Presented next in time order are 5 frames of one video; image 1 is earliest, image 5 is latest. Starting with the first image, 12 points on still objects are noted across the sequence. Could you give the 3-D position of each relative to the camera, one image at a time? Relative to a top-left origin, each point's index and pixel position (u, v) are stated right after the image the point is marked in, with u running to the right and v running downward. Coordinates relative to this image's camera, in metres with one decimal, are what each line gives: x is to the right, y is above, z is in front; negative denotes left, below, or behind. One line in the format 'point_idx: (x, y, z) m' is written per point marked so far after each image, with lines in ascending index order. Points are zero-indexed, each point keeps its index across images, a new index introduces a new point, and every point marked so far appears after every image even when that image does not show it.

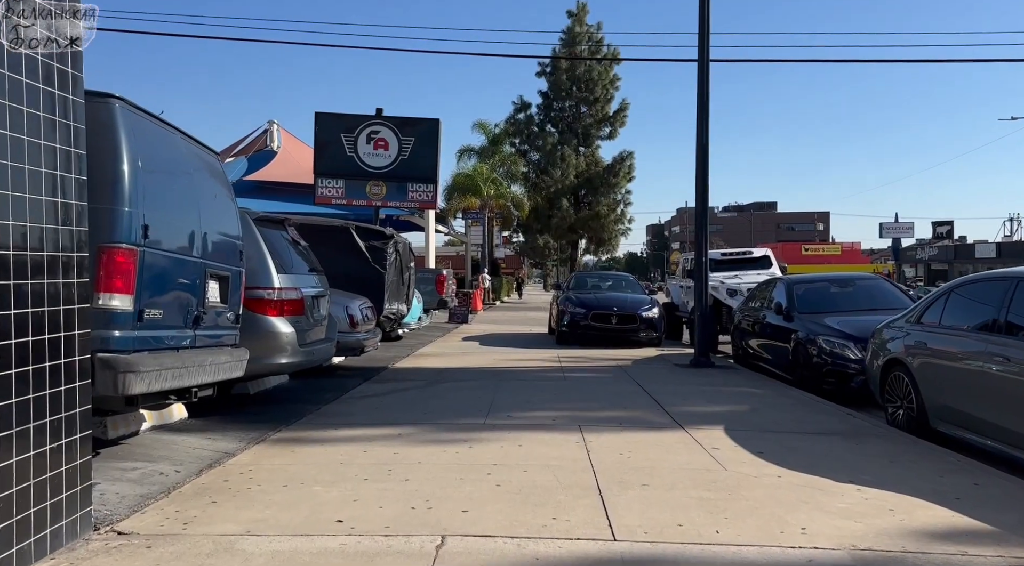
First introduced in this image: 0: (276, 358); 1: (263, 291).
0: (-2.3, -0.7, +7.3) m
1: (-2.4, -0.1, +7.4) m
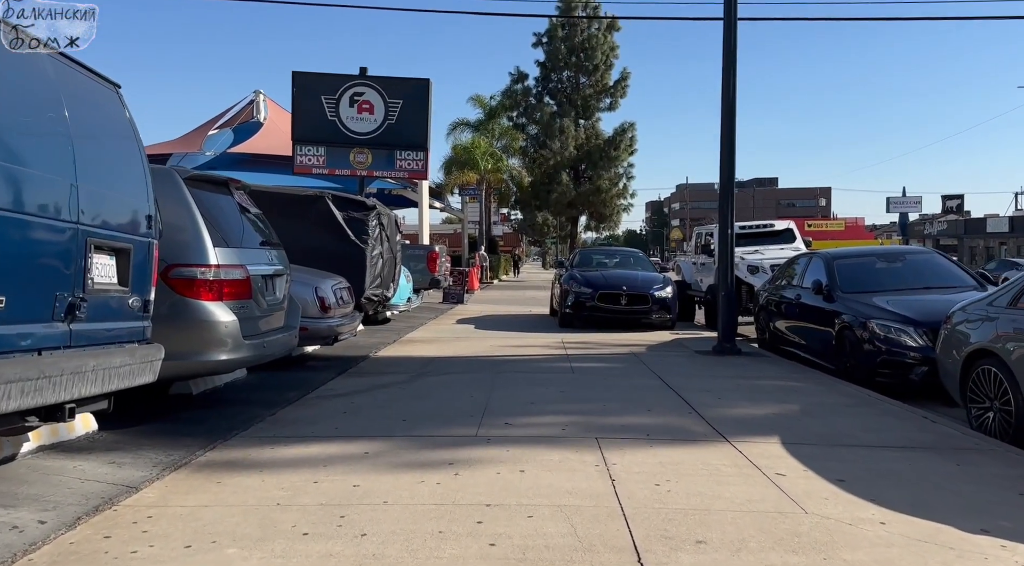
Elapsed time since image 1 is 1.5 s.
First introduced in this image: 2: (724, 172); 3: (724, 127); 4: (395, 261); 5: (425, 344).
0: (-2.3, -0.5, +5.8) m
1: (-2.4, +0.1, +5.8) m
2: (+3.0, +1.6, +10.9) m
3: (+3.0, +2.2, +10.9) m
4: (-2.0, +0.4, +13.0) m
5: (-1.4, -1.0, +12.0) m
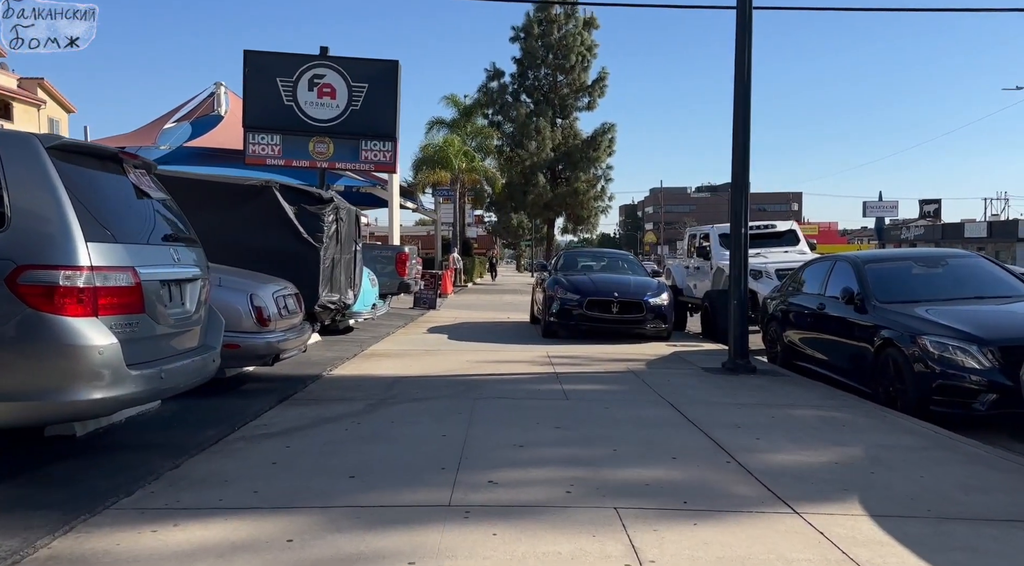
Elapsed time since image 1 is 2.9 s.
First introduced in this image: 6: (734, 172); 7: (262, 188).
0: (-2.3, -0.6, +4.1) m
1: (-2.5, +0.1, +4.2) m
2: (+2.8, +1.5, +9.4) m
3: (+2.8, +2.1, +9.4) m
4: (-2.3, +0.3, +11.3) m
5: (-1.7, -1.0, +10.4) m
6: (+2.8, +1.4, +9.5) m
7: (-3.1, +1.2, +9.5) m
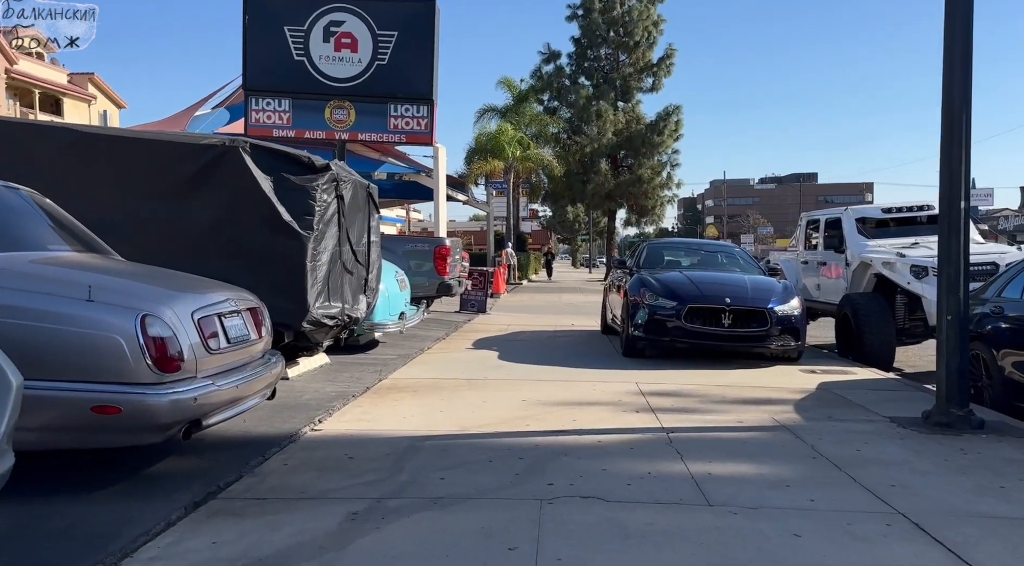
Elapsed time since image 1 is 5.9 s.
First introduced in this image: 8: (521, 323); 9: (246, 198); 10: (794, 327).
0: (-2.0, -0.7, +1.1) m
1: (-2.2, 0.0, +1.1) m
2: (+3.4, +1.5, +6.0) m
3: (+3.4, +2.1, +6.0) m
4: (-1.5, +0.3, +8.2) m
5: (-0.9, -1.1, +7.2) m
6: (+3.4, +1.3, +6.0) m
7: (-2.5, +1.1, +6.5) m
8: (+0.1, -0.8, +14.9) m
9: (-2.3, +0.7, +6.5) m
10: (+3.4, -0.5, +9.2) m
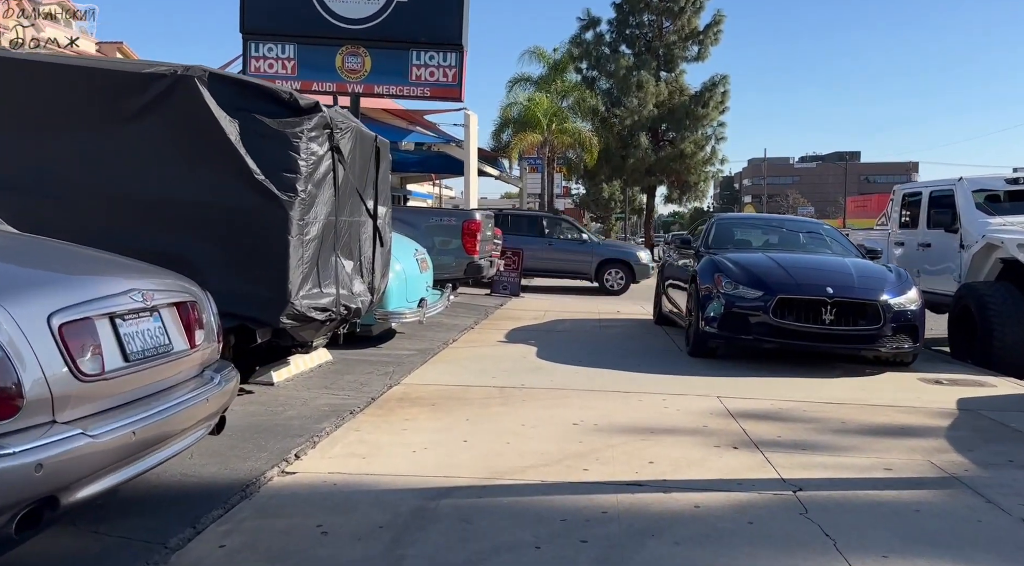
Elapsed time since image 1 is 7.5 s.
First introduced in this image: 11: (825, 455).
0: (-1.9, -0.7, -0.6) m
1: (-2.1, 0.0, -0.6) m
2: (+3.8, +1.5, +4.0) m
3: (+3.8, +2.1, +4.0) m
4: (-1.1, +0.4, +6.5) m
5: (-0.6, -0.9, +5.5) m
6: (+3.7, +1.4, +4.0) m
7: (-2.1, +1.3, +4.8) m
8: (+0.8, -0.5, +13.1) m
9: (-1.9, +0.8, +4.7) m
10: (+3.8, -0.4, +7.3) m
11: (+1.9, -1.0, +4.6) m
